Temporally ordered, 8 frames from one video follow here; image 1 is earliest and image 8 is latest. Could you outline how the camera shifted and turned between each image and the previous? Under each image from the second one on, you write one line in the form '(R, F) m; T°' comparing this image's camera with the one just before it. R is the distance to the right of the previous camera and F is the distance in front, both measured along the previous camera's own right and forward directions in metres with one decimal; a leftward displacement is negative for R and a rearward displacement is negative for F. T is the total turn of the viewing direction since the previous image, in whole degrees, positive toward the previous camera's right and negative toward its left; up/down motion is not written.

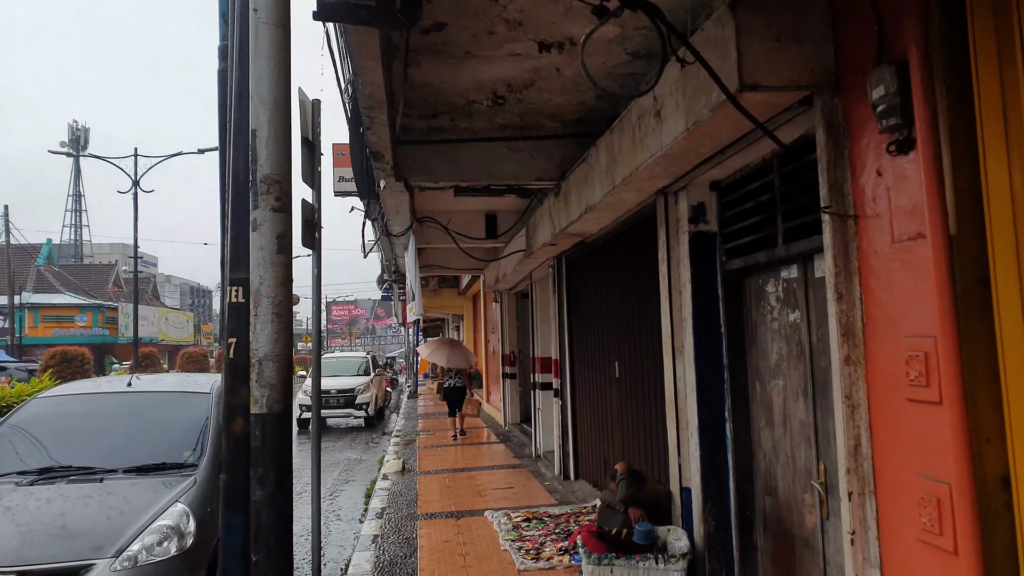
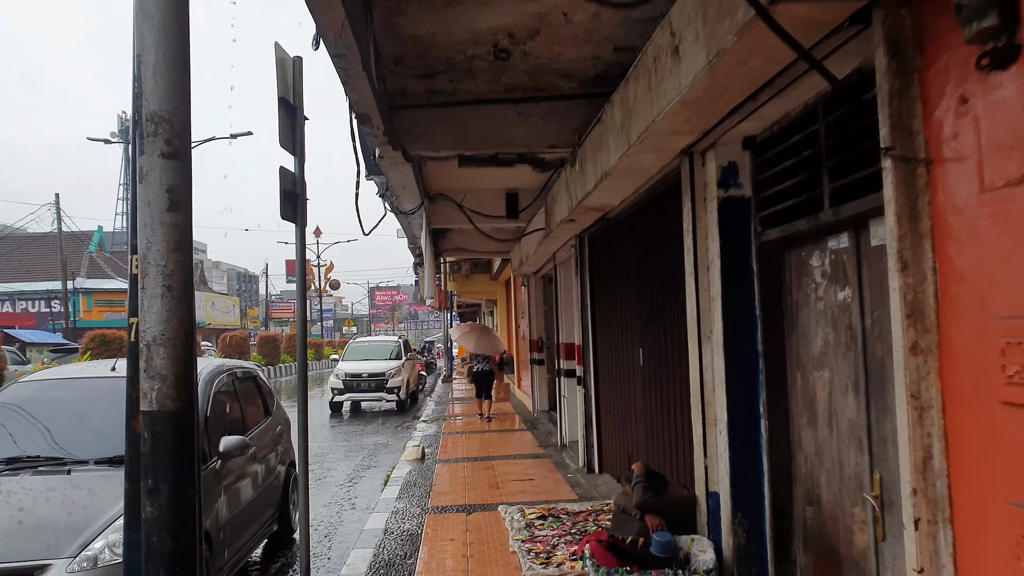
(+0.2, +0.5) m; -3°
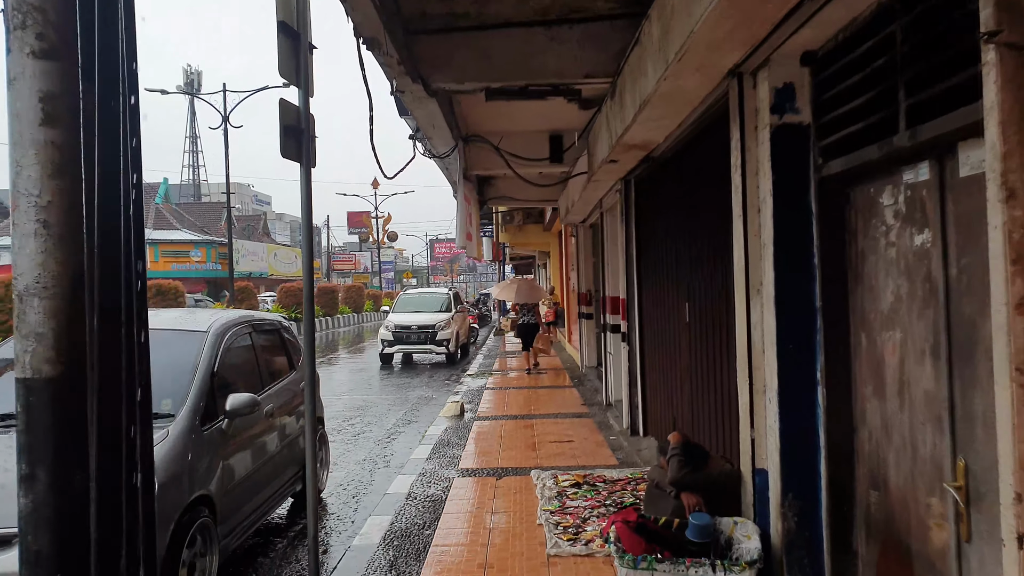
(+0.2, +0.4) m; -4°
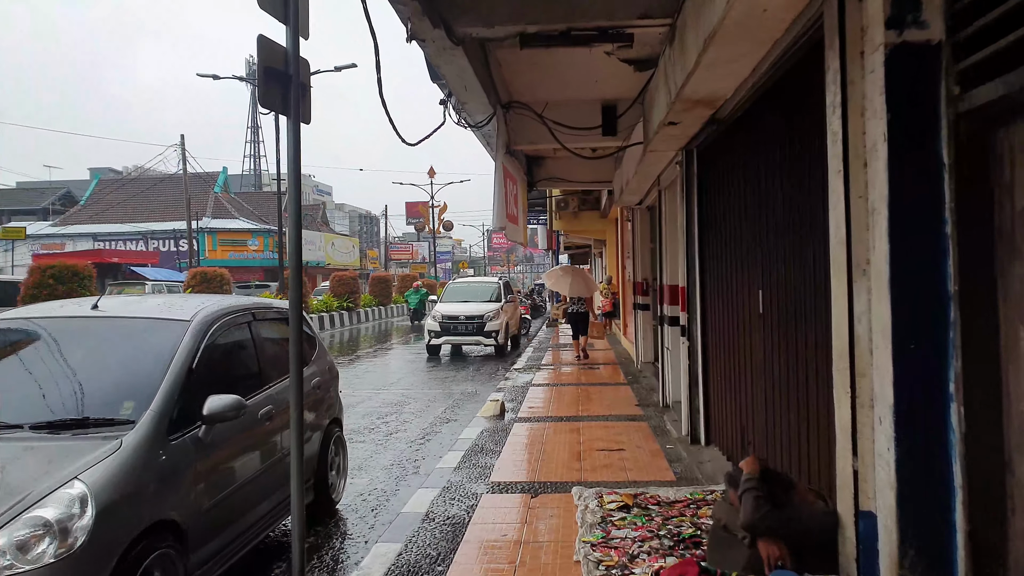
(+0.1, +0.7) m; -4°
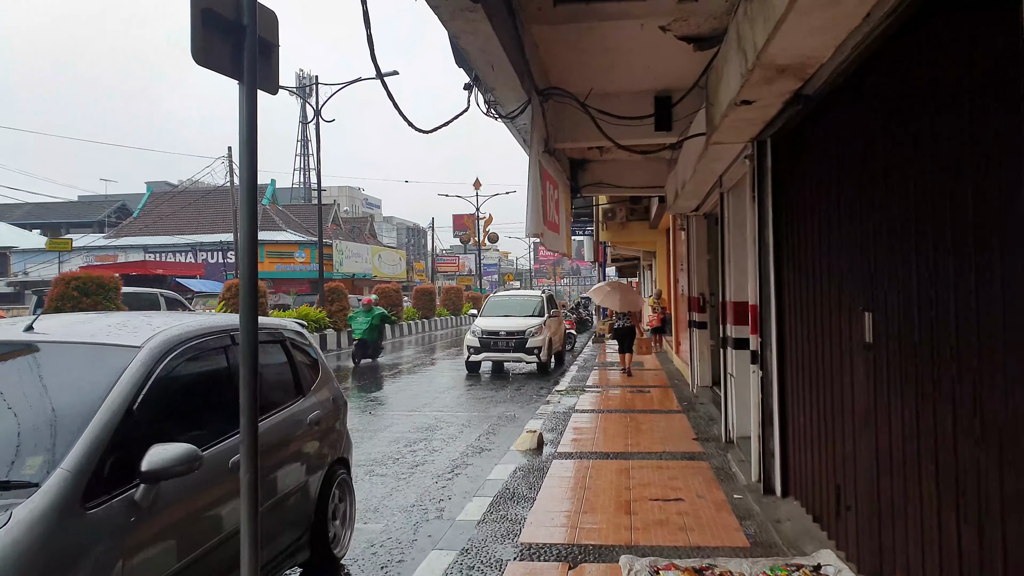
(+0.1, +0.8) m; -3°
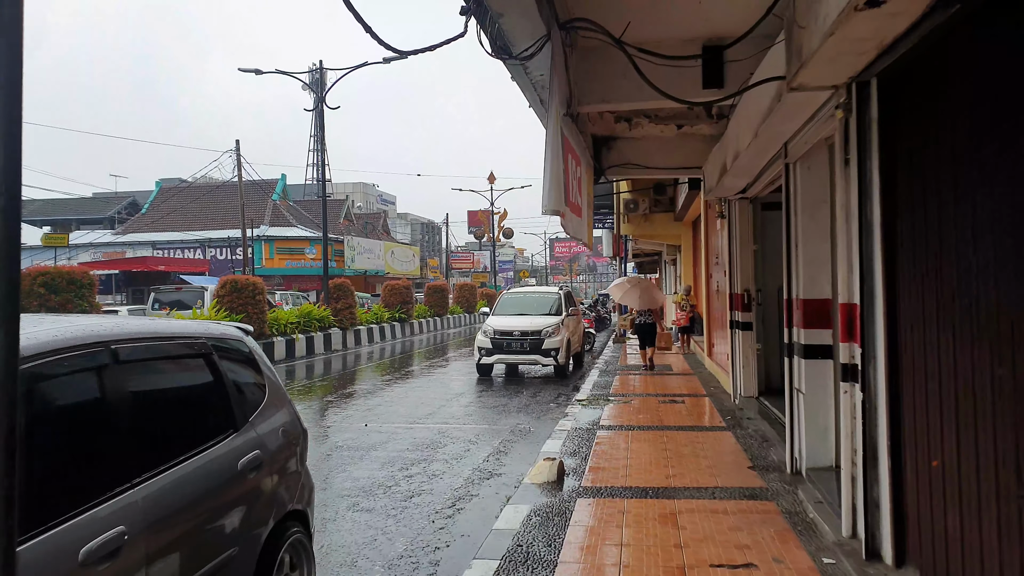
(0.0, +1.2) m; -1°
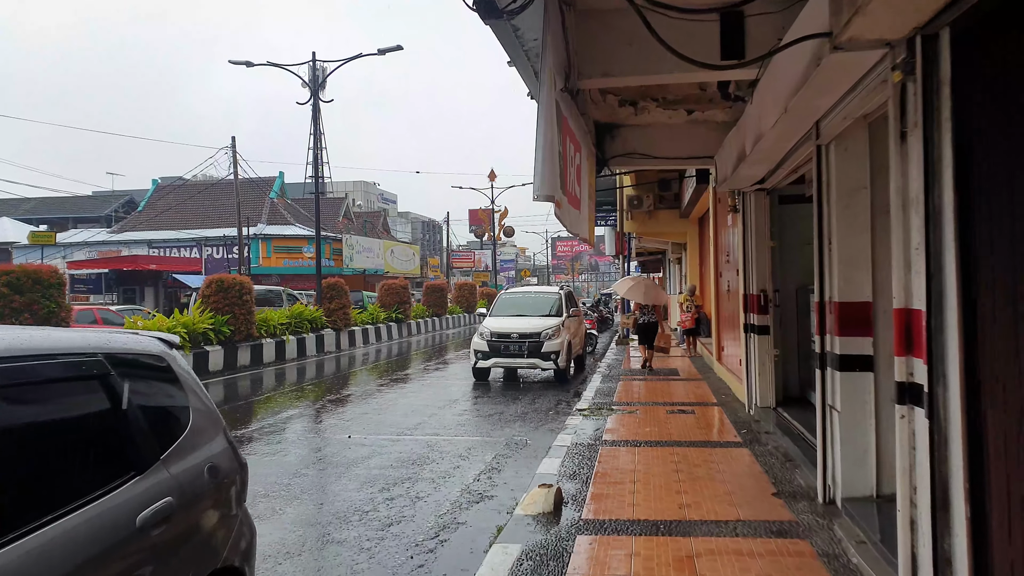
(+0.1, +0.6) m; 0°
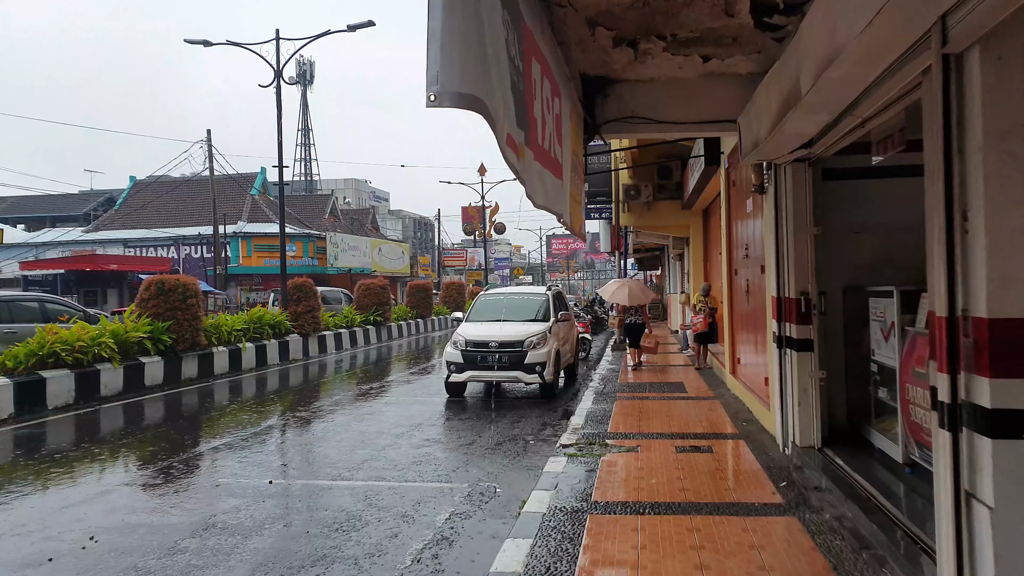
(+0.2, +1.7) m; 0°
